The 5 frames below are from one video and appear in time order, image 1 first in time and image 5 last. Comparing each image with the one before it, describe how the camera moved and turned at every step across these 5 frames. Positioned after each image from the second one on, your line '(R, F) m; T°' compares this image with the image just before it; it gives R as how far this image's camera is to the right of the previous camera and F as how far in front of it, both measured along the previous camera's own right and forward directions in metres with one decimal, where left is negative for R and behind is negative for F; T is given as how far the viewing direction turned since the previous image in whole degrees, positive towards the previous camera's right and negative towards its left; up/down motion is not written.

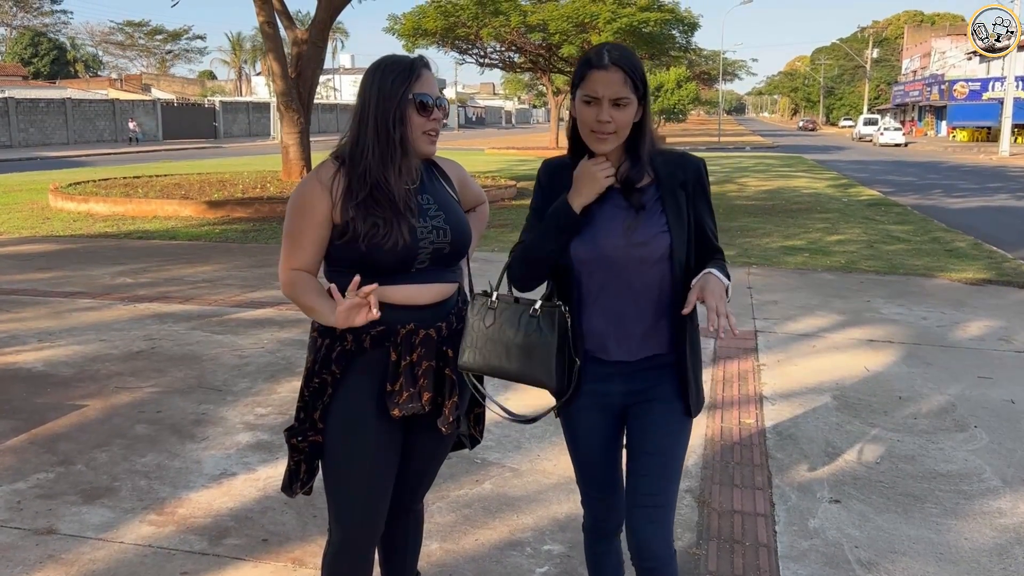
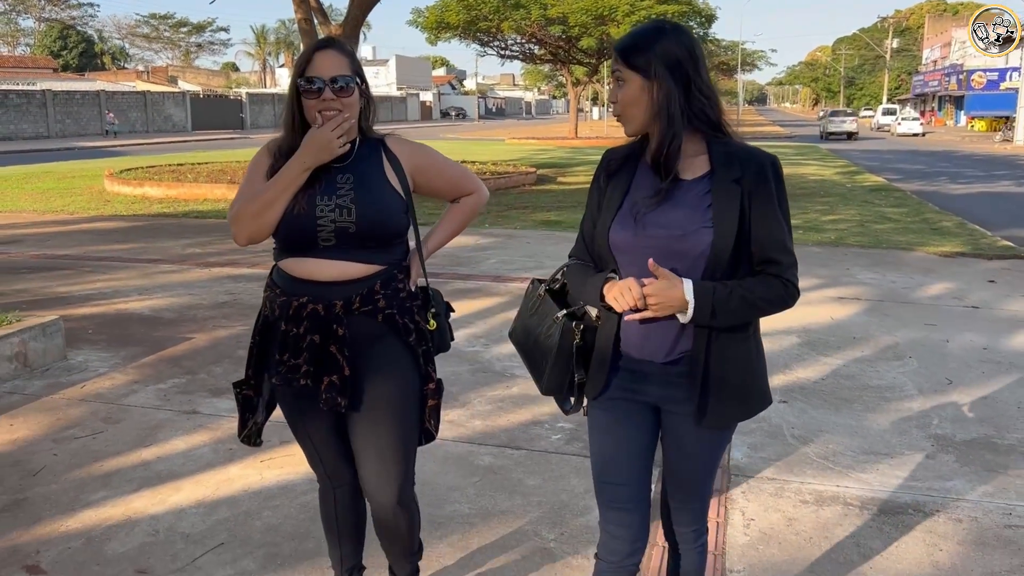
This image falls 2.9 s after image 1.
(0.0, -1.1) m; -1°
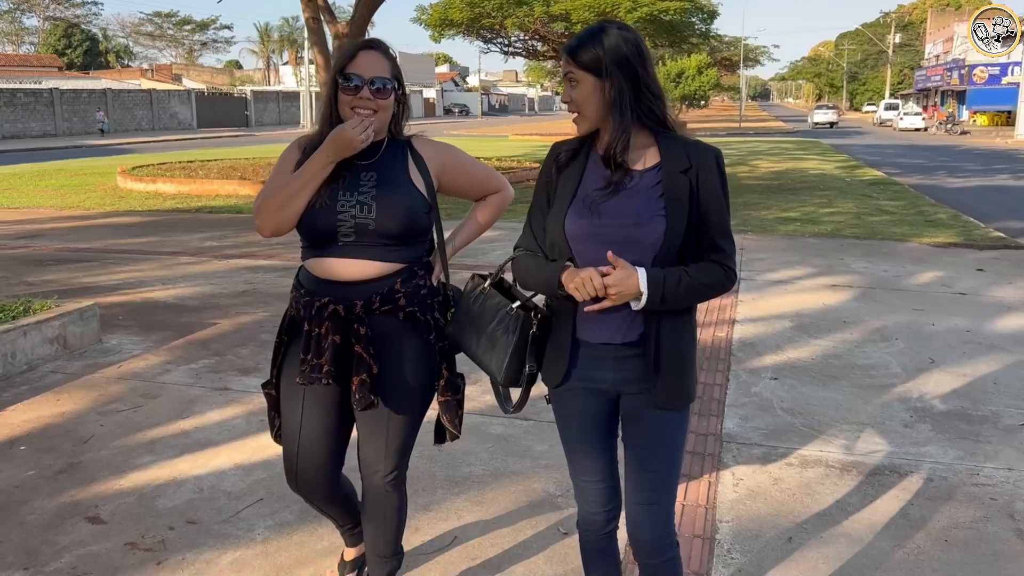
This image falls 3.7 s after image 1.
(0.0, -0.3) m; 0°
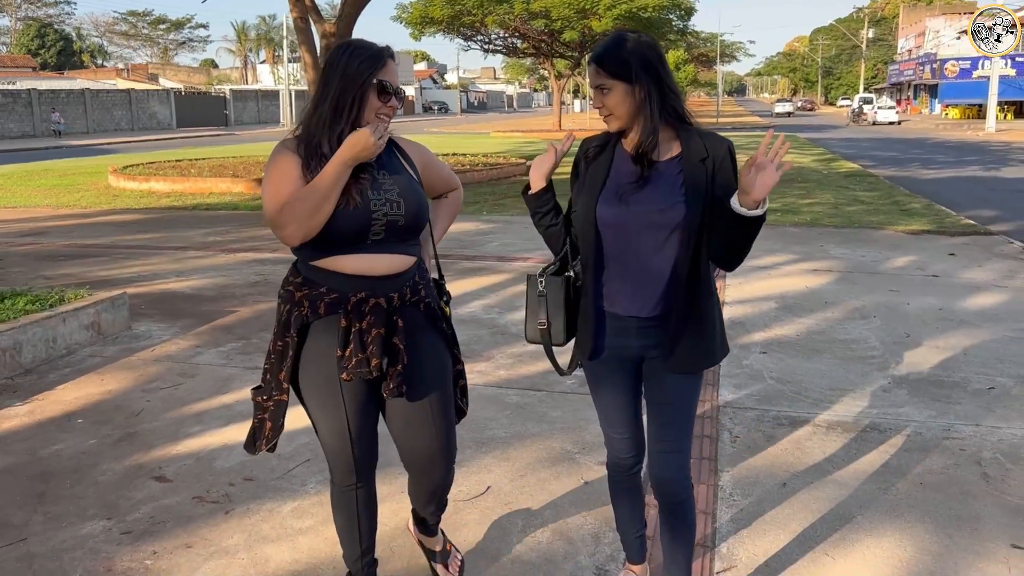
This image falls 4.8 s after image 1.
(-0.2, -0.4) m; +1°
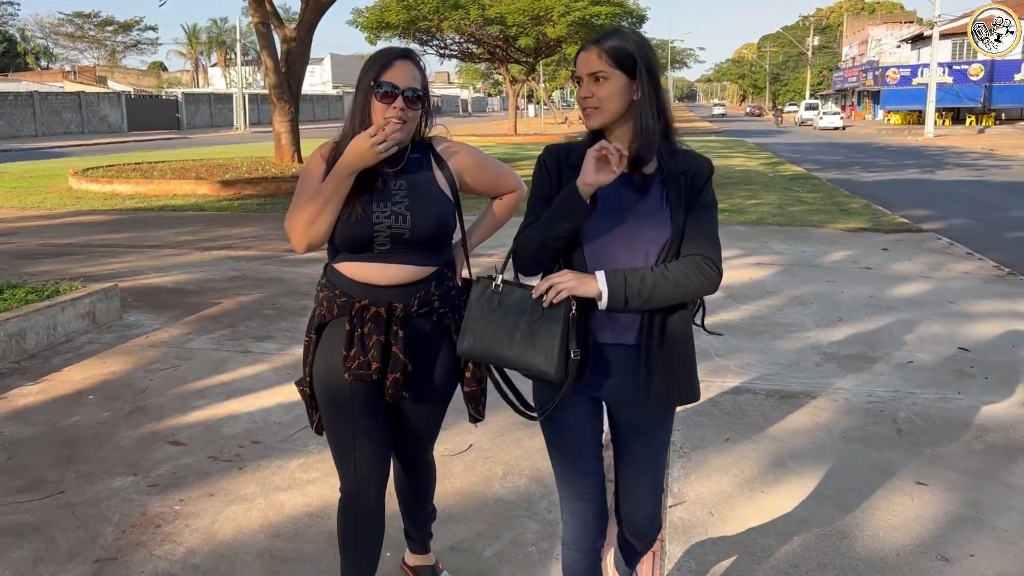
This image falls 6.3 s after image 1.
(-0.1, -0.5) m; +3°
